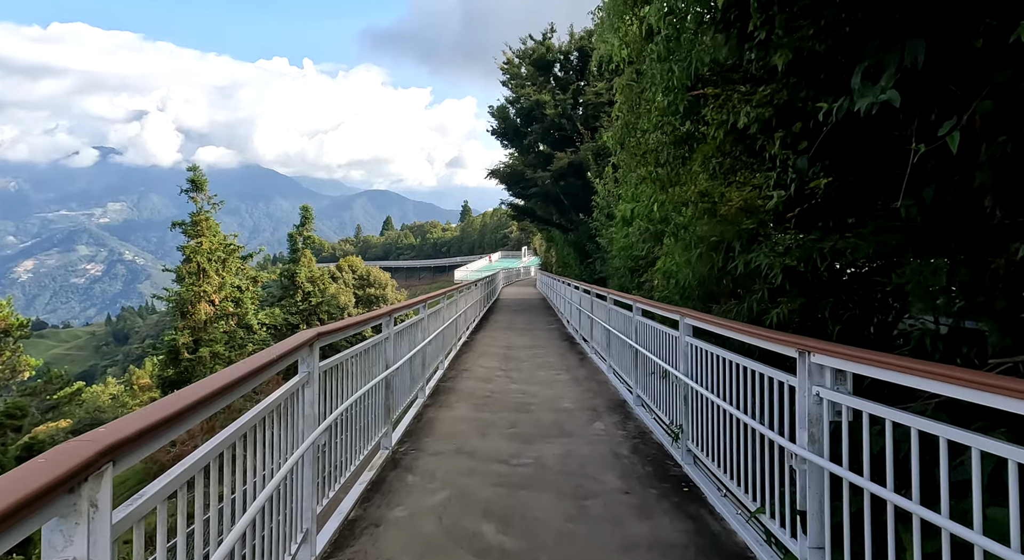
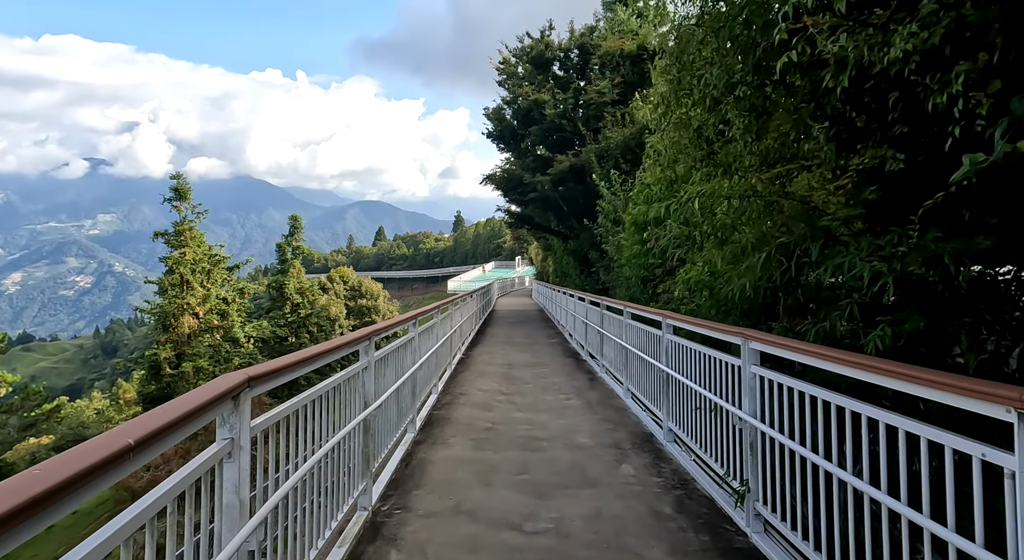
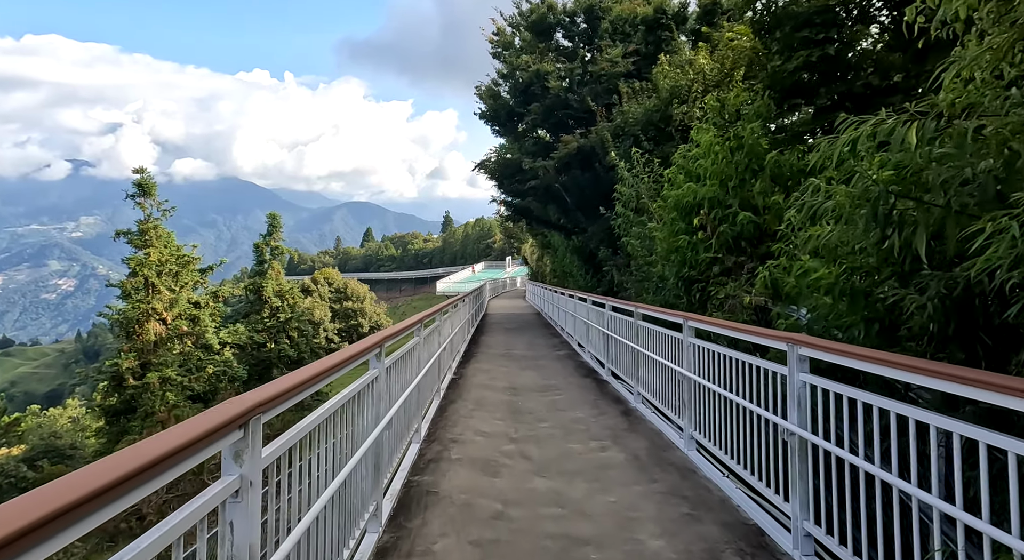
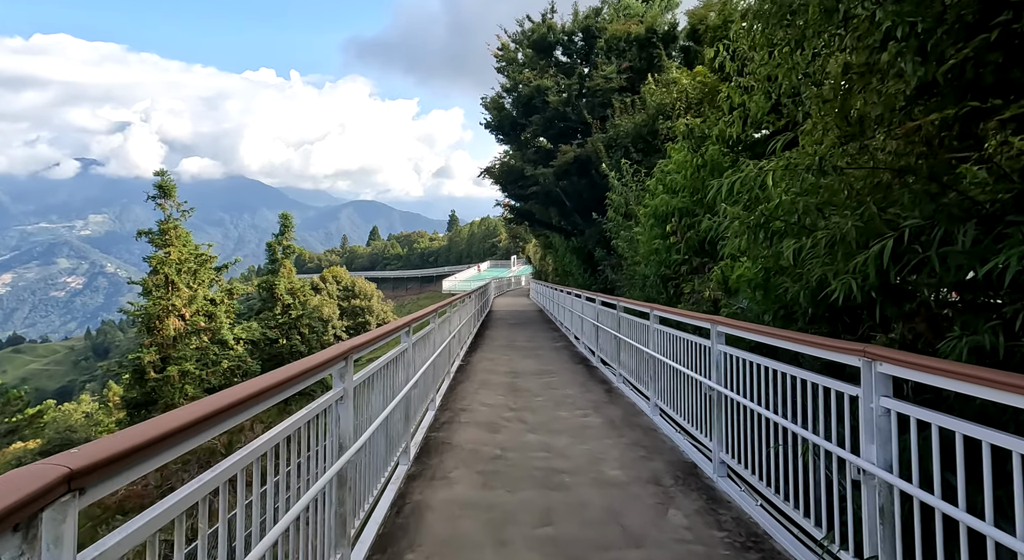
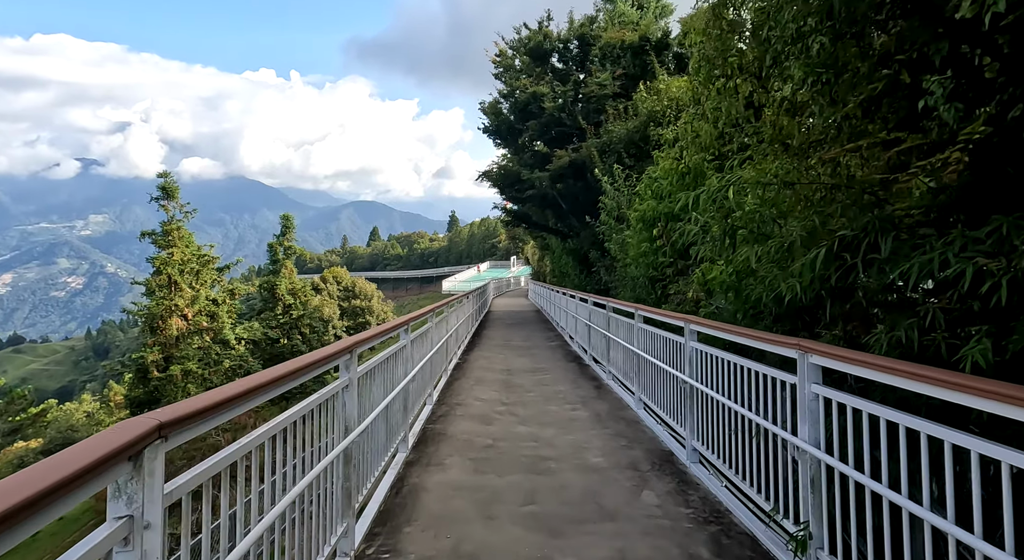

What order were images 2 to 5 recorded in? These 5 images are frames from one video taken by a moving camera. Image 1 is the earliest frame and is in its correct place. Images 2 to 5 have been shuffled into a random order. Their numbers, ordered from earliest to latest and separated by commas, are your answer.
2, 5, 4, 3
